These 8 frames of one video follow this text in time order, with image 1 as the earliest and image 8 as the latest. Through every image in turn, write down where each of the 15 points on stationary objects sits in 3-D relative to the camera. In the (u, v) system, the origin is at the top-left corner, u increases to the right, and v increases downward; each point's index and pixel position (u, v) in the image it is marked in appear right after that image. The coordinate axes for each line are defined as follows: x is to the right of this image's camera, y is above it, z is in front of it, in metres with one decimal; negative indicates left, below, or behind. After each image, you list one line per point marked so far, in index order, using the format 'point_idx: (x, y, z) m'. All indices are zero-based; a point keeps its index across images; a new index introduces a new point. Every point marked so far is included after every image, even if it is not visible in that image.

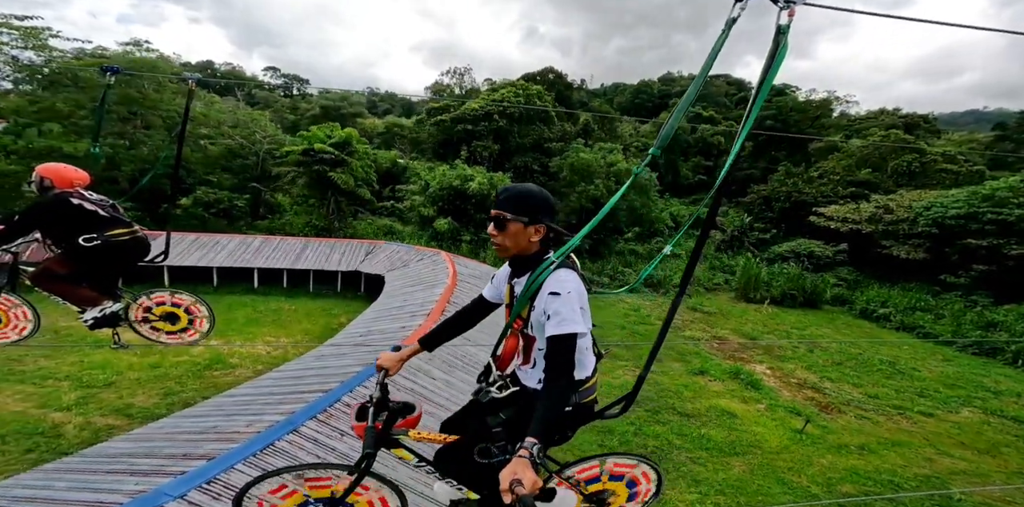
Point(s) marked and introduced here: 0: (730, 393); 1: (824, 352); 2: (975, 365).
0: (+4.5, -2.7, +9.4) m
1: (+8.3, -2.5, +12.3) m
2: (+12.1, -2.8, +12.0) m
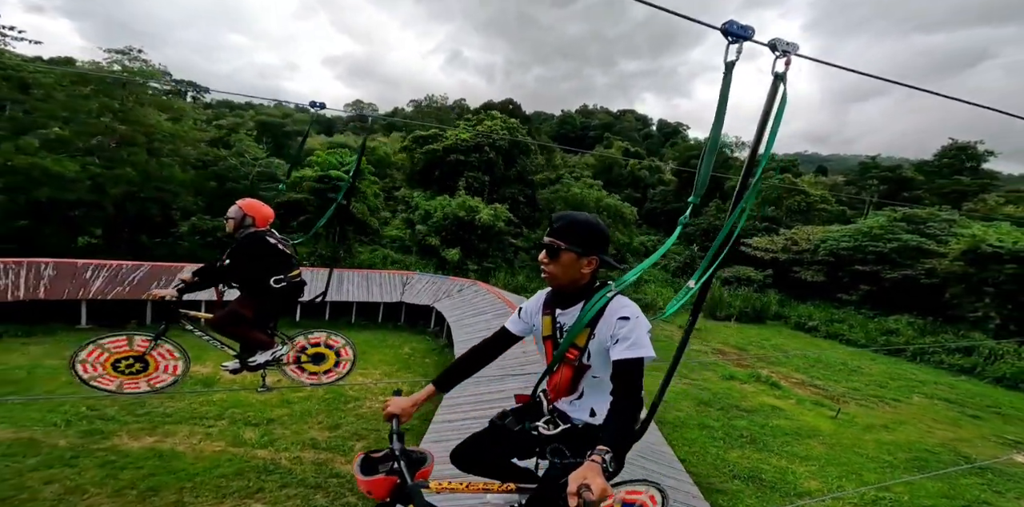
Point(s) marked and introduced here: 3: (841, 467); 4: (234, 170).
0: (+6.4, -3.4, +11.8) m
1: (+9.4, -3.4, +15.5) m
2: (+13.2, -3.7, +16.1) m
3: (+5.4, -3.5, +7.7) m
4: (-10.9, +3.3, +18.5) m
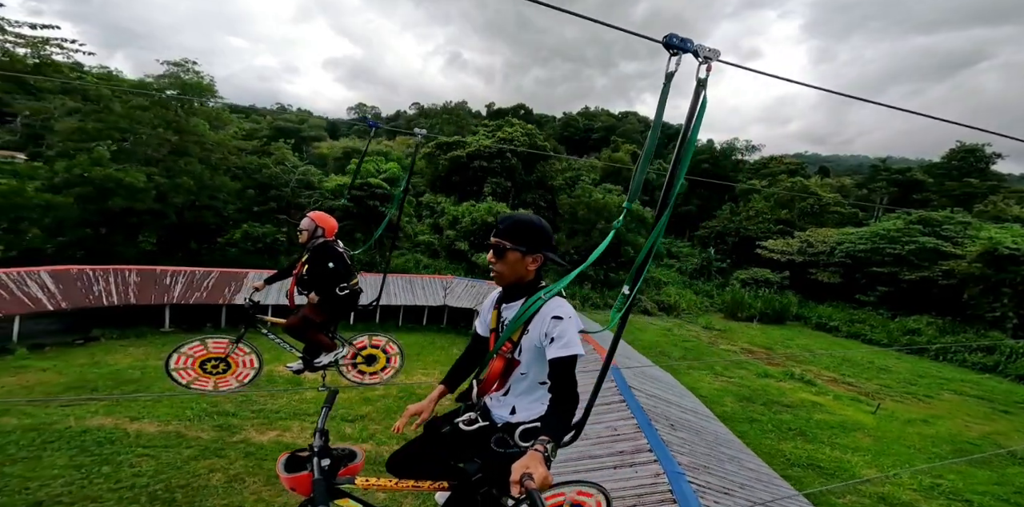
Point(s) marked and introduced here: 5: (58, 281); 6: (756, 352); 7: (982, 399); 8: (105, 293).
0: (+7.7, -3.6, +12.5) m
1: (+10.7, -3.5, +16.1) m
2: (+14.5, -3.8, +16.7) m
3: (+6.7, -3.6, +8.3) m
4: (-9.6, +3.1, +19.1) m
5: (-9.7, -0.6, +10.2) m
6: (+8.5, -3.3, +16.5) m
7: (+12.3, -3.8, +12.3) m
8: (-9.0, -0.9, +10.6) m
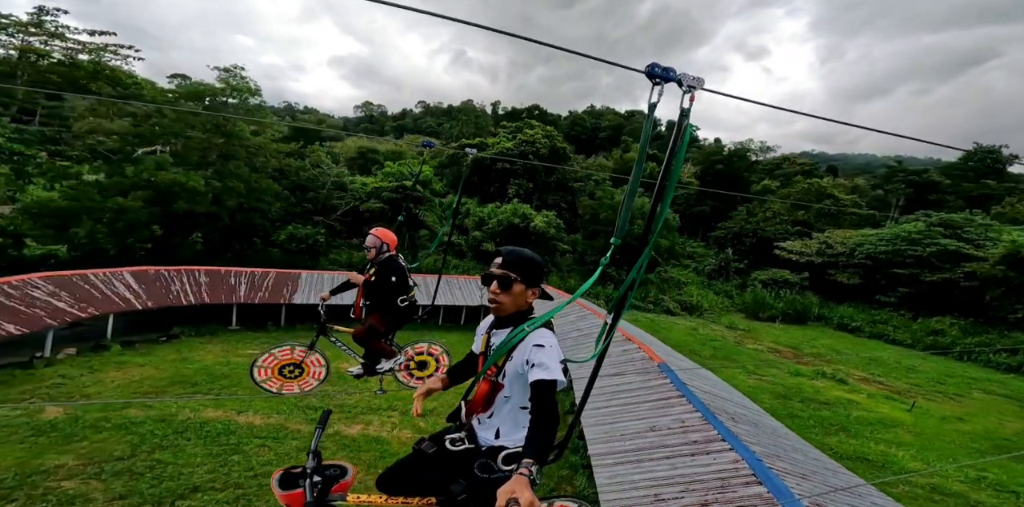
0: (+8.9, -3.6, +12.9) m
1: (+11.9, -3.6, +16.5) m
2: (+15.7, -3.9, +17.1) m
3: (+7.9, -3.7, +8.8) m
4: (-8.3, +3.1, +19.7) m
5: (-8.5, -0.7, +10.8) m
6: (+9.7, -3.4, +17.0) m
7: (+13.5, -3.9, +12.7) m
8: (-7.8, -0.9, +11.2) m
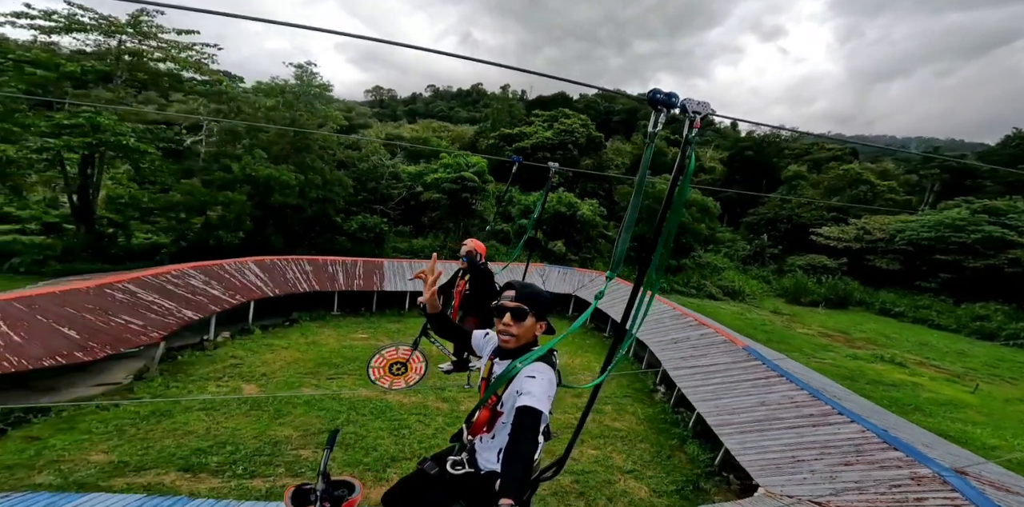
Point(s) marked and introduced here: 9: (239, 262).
0: (+11.1, -3.3, +13.6) m
1: (+14.3, -3.1, +17.2) m
2: (+18.0, -3.4, +17.7) m
3: (+10.1, -3.6, +9.5) m
4: (-6.0, +3.6, +20.5) m
5: (-6.3, -0.4, +11.8) m
6: (+12.1, -3.0, +17.7) m
7: (+15.7, -3.6, +13.4) m
8: (-5.6, -0.7, +12.1) m
9: (-6.7, -0.2, +11.6) m
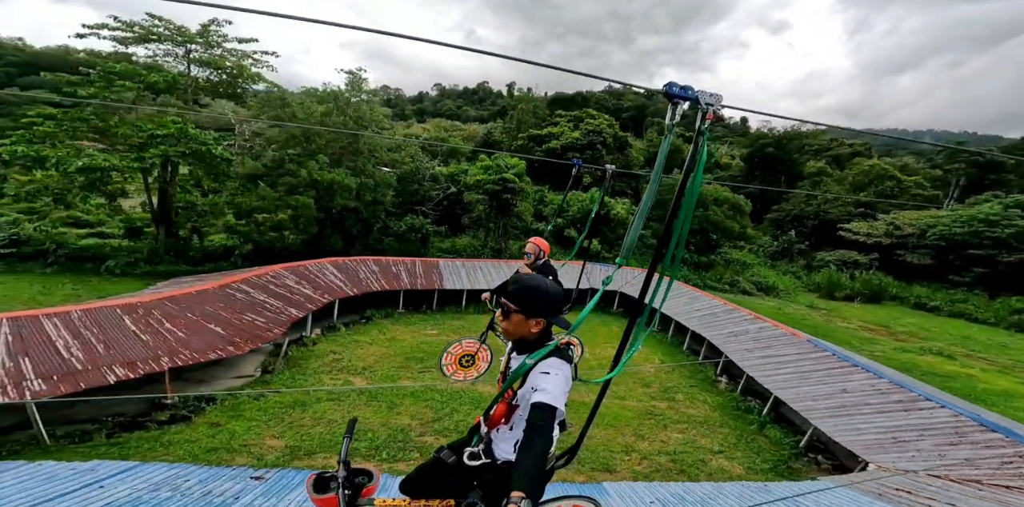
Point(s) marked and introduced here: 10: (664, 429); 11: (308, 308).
0: (+12.9, -3.2, +14.0) m
1: (+16.1, -3.0, +17.6) m
2: (+19.9, -3.2, +18.0) m
3: (+11.8, -3.5, +10.0) m
4: (-4.2, +3.6, +21.1) m
5: (-4.6, -0.5, +12.4) m
6: (+13.9, -2.8, +18.1) m
7: (+17.5, -3.4, +13.7) m
8: (-3.9, -0.7, +12.7) m
9: (-5.0, -0.2, +12.2) m
10: (+2.6, -3.0, +8.2) m
11: (-4.3, -1.1, +9.8) m
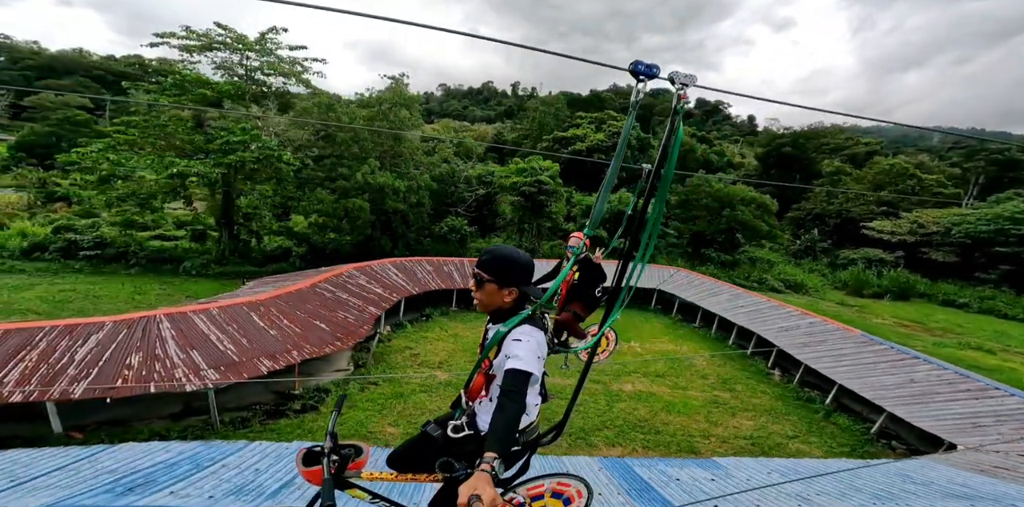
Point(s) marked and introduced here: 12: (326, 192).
0: (+14.4, -3.1, +14.4) m
1: (+17.6, -2.9, +17.9) m
2: (+21.4, -3.1, +18.3) m
3: (+13.3, -3.4, +10.3) m
4: (-2.6, +3.6, +21.6) m
5: (-3.1, -0.5, +12.9) m
6: (+15.5, -2.7, +18.4) m
7: (+19.0, -3.3, +14.0) m
8: (-2.4, -0.7, +13.2) m
9: (-3.5, -0.3, +12.8) m
10: (+4.1, -3.0, +8.7) m
11: (-2.8, -1.2, +10.3) m
12: (-6.0, +2.0, +15.1) m
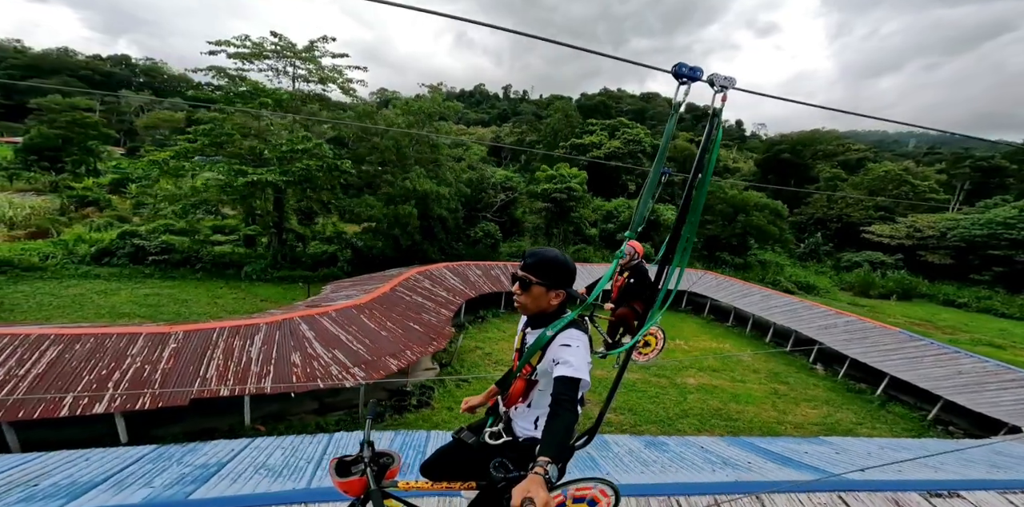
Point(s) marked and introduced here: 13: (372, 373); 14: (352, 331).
0: (+15.8, -3.2, +15.3) m
1: (+18.9, -3.0, +18.9) m
2: (+22.7, -3.2, +19.3) m
3: (+14.8, -3.5, +11.2) m
4: (-1.4, +3.4, +22.1) m
5: (-1.6, -0.6, +13.4) m
6: (+16.7, -2.8, +19.3) m
7: (+20.4, -3.4, +15.1) m
8: (-1.0, -0.9, +13.7) m
9: (-2.1, -0.4, +13.2) m
10: (+5.6, -3.1, +9.3) m
11: (-1.3, -1.3, +10.8) m
12: (-4.7, +1.9, +15.5) m
13: (-1.8, -1.6, +6.1) m
14: (-2.4, -1.2, +7.1) m
